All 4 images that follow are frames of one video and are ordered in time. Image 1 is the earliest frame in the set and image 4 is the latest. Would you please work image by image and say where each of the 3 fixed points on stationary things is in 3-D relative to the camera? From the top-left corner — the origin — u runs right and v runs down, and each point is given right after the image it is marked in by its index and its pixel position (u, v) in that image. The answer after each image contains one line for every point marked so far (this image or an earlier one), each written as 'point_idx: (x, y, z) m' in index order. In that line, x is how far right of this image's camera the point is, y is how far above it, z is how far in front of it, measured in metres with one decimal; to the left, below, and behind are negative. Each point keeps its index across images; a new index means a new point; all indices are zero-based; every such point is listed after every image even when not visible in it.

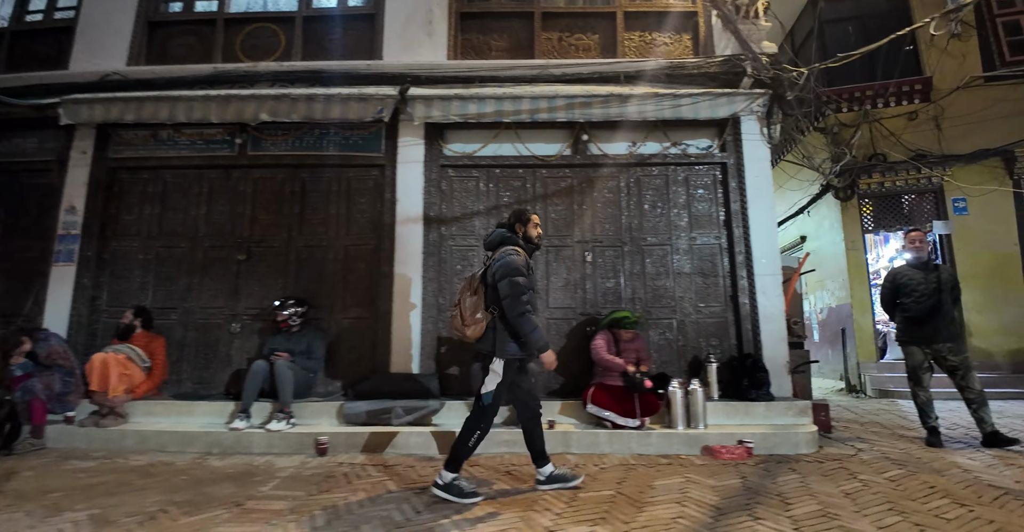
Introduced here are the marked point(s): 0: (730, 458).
0: (+2.0, -1.7, +3.9) m
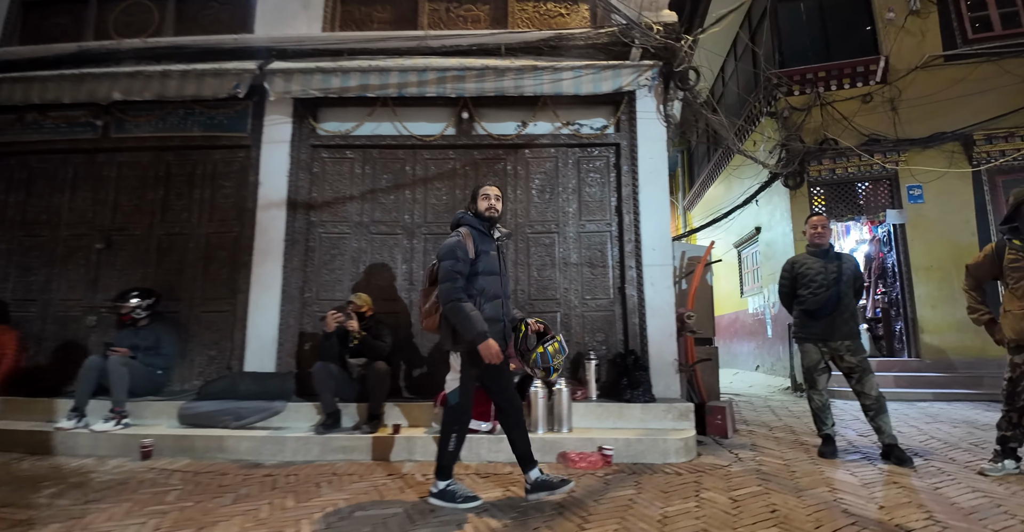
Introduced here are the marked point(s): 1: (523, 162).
0: (+0.6, -1.6, +3.4) m
1: (+0.1, +1.1, +4.7) m
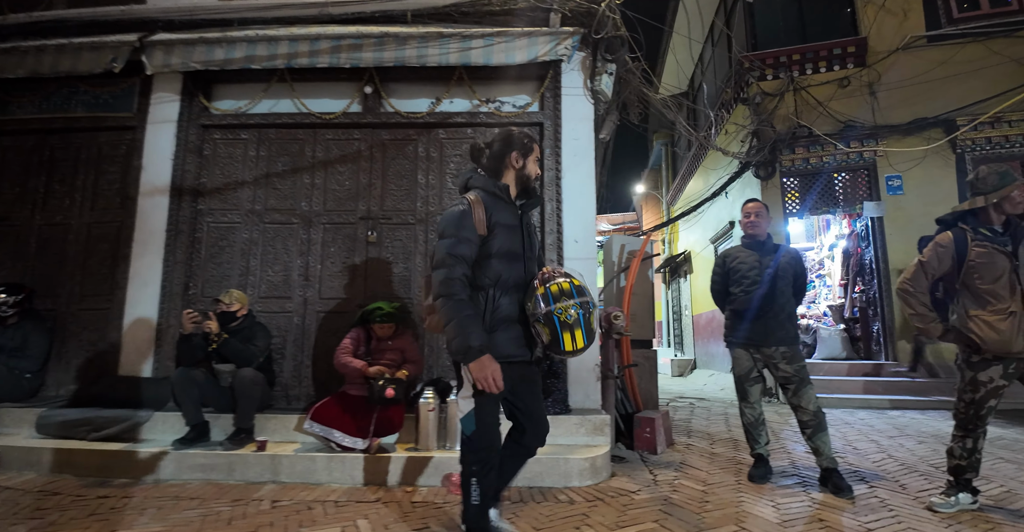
0: (-0.3, -1.5, +2.9) m
1: (-0.7, +1.2, +4.2) m
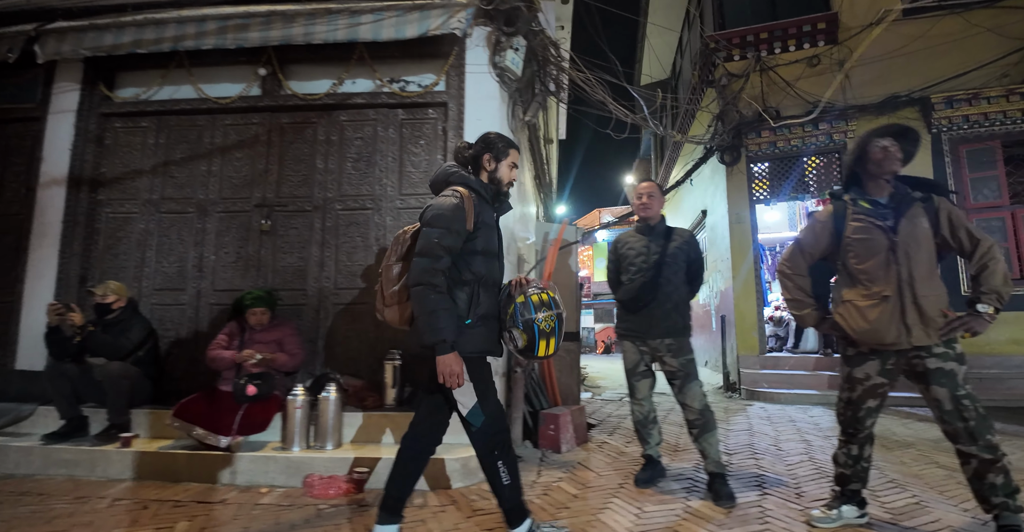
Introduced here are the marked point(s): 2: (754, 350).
0: (-1.2, -1.4, +2.8) m
1: (-1.6, +1.3, +4.0) m
2: (+3.7, -1.3, +6.8) m
